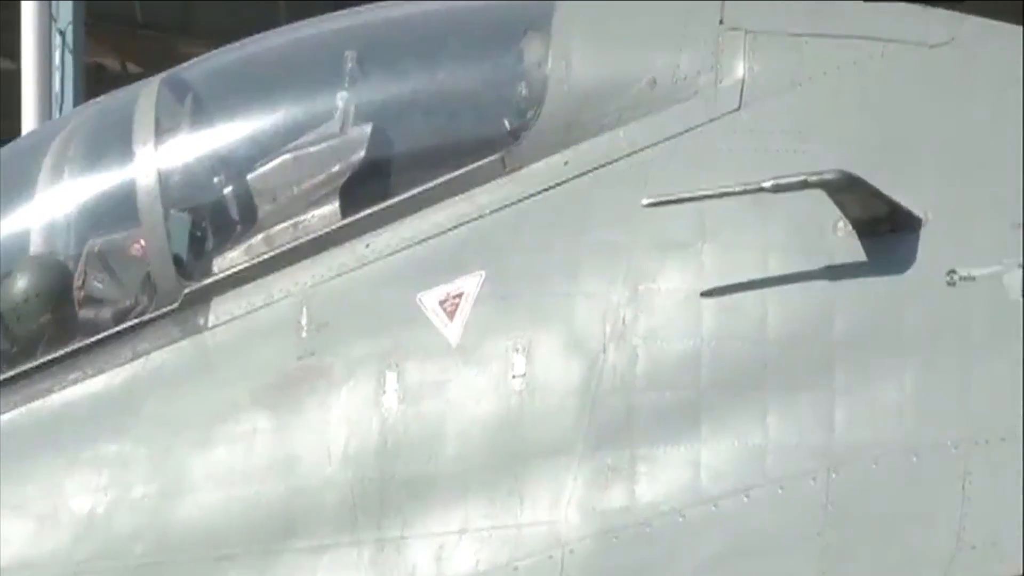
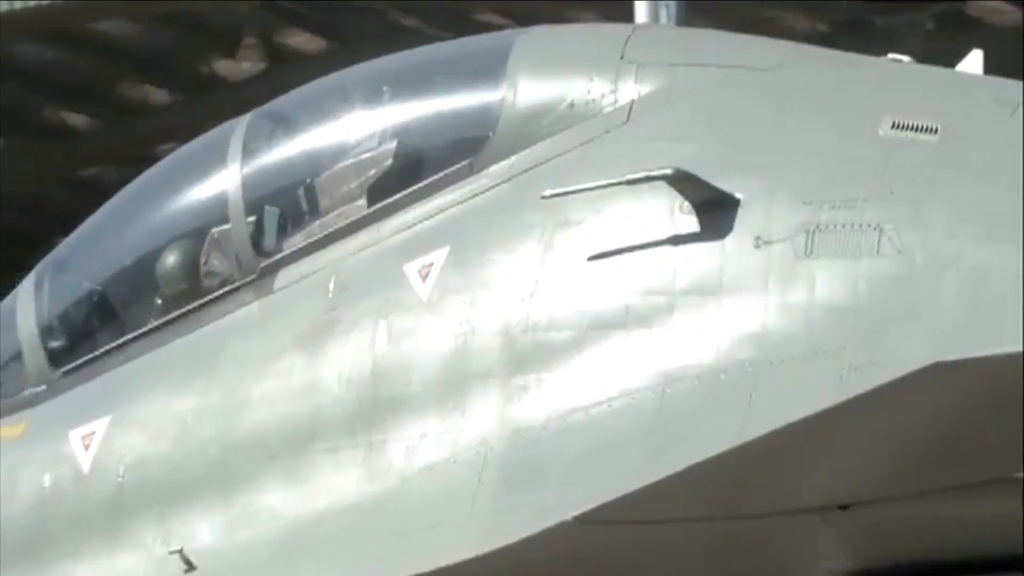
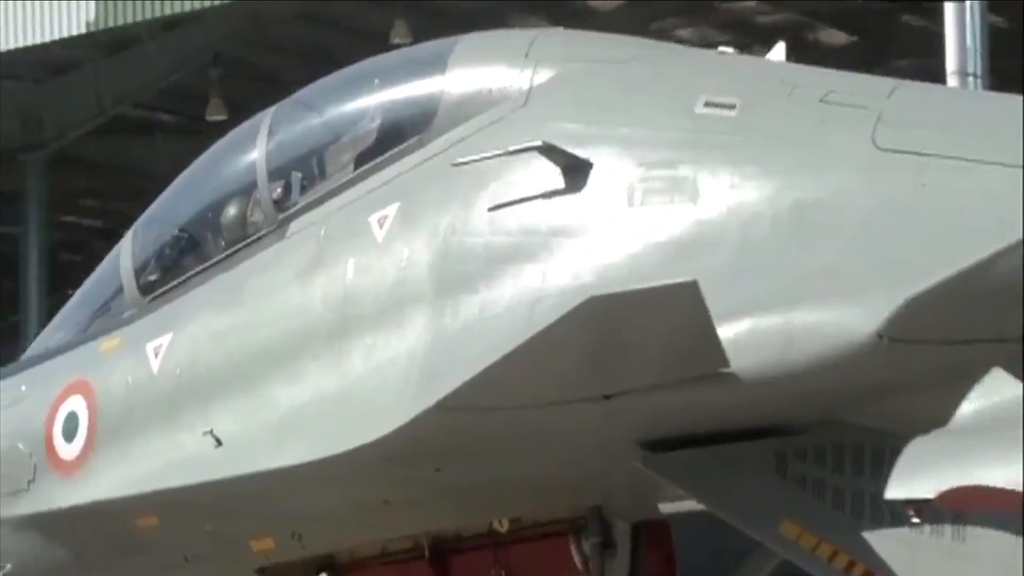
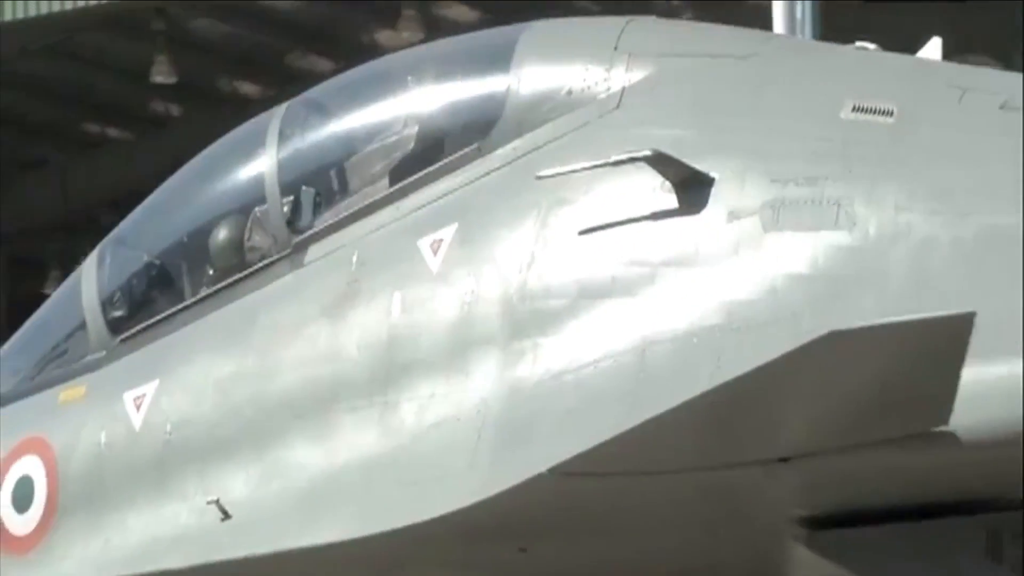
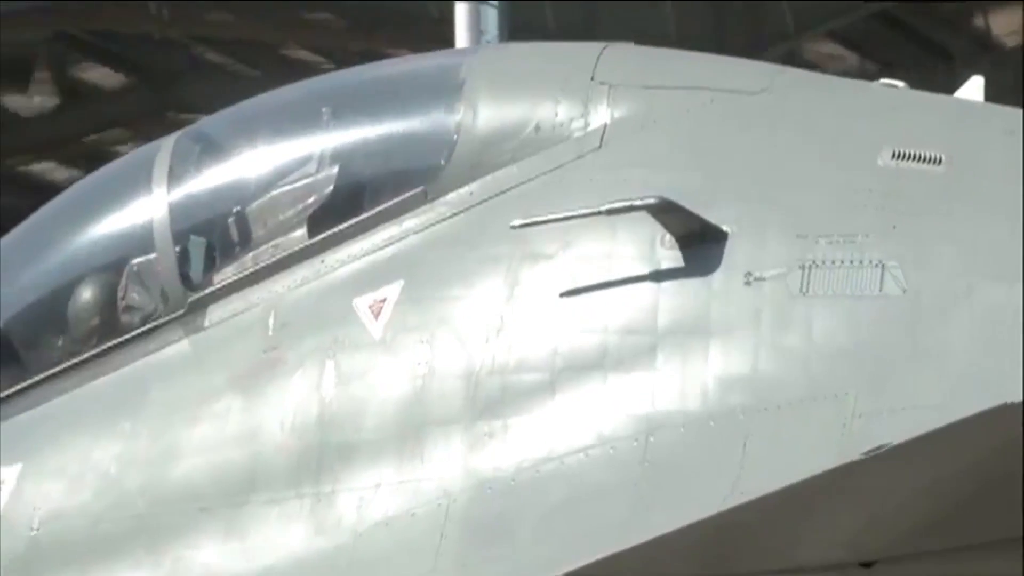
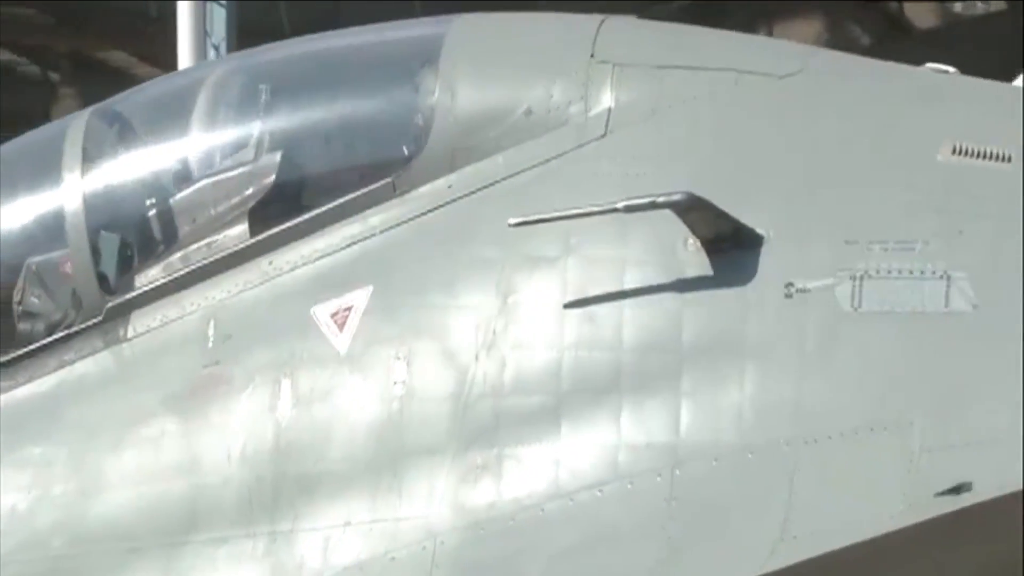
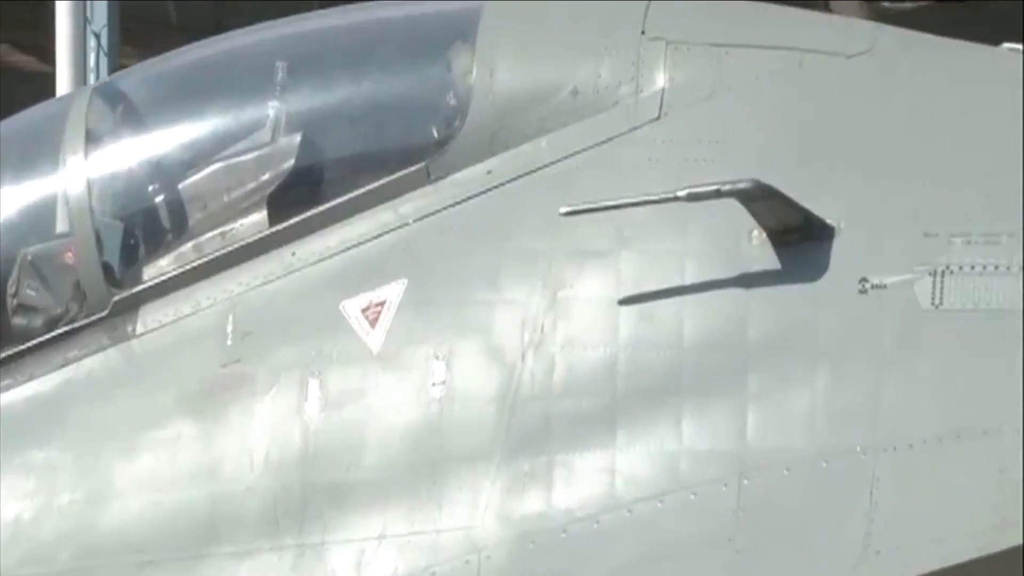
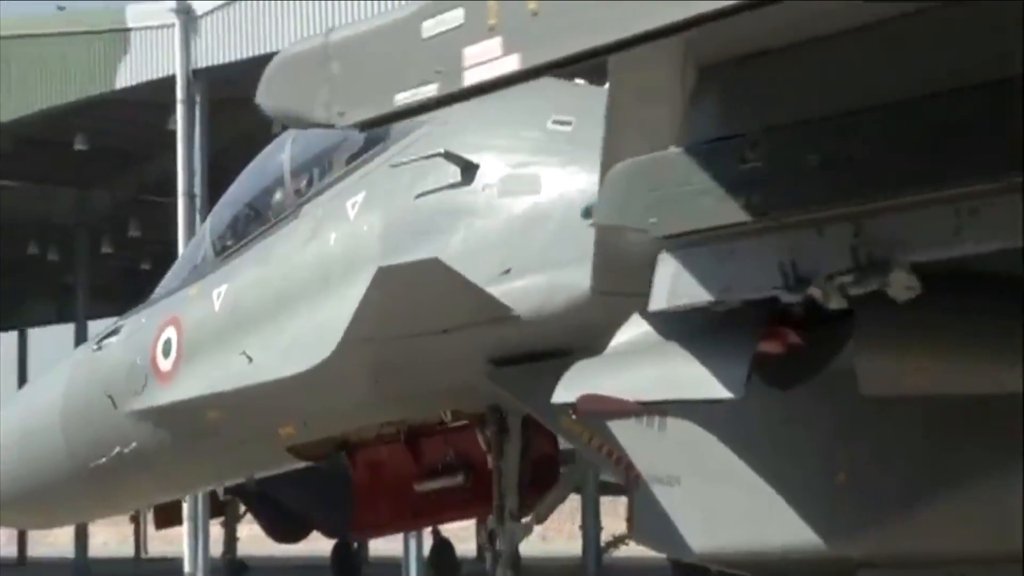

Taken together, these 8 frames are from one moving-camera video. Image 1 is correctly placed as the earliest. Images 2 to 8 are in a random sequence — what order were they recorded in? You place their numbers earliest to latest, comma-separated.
7, 6, 5, 2, 4, 3, 8
